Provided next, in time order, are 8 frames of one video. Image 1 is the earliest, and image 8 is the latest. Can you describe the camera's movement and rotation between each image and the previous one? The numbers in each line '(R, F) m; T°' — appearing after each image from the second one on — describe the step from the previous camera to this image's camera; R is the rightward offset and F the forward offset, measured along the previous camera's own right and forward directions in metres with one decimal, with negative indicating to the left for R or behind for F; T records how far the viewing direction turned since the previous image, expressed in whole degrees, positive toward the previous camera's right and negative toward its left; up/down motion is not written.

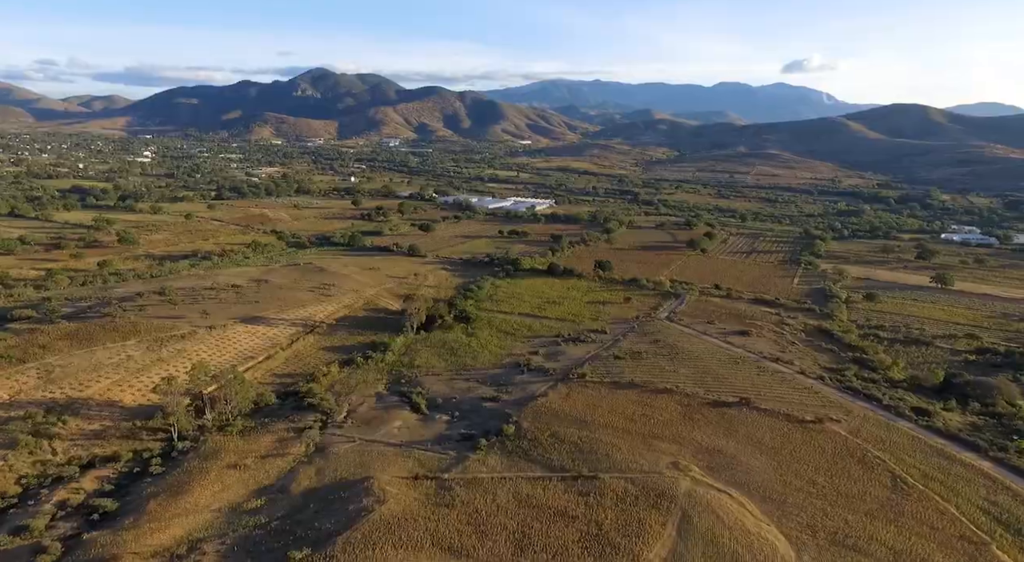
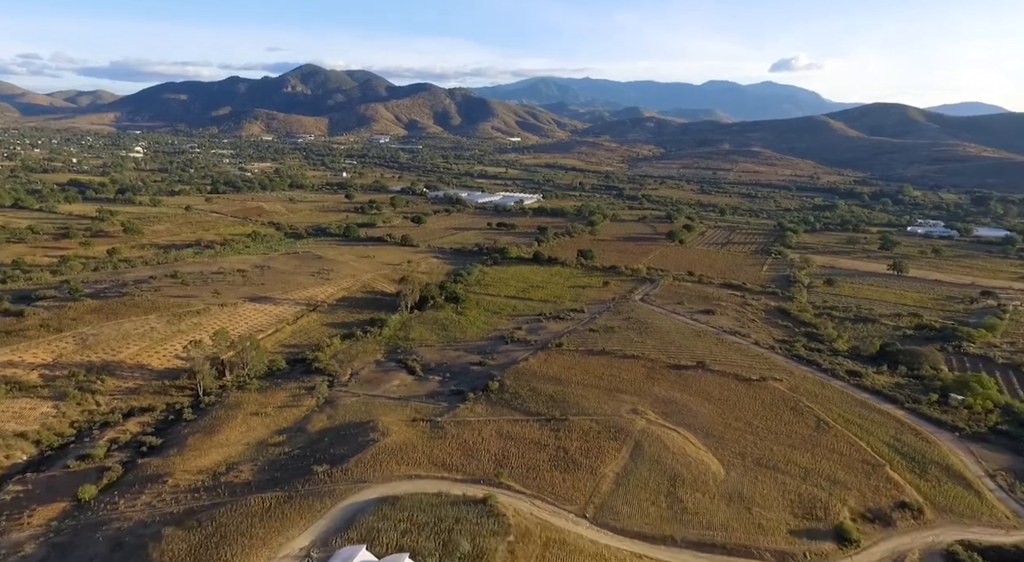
(+0.3, -4.8) m; +1°
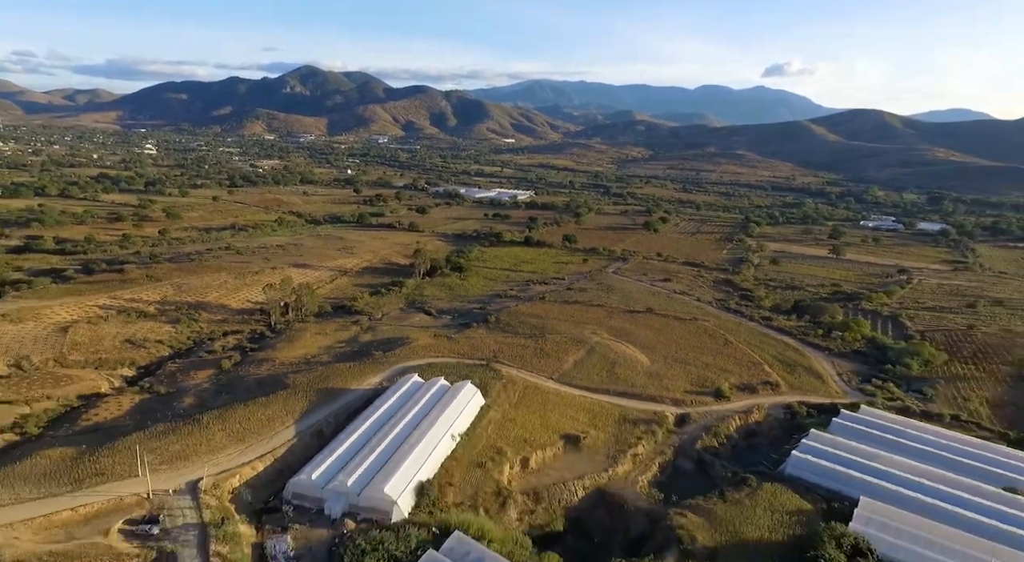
(0.0, -12.5) m; +1°
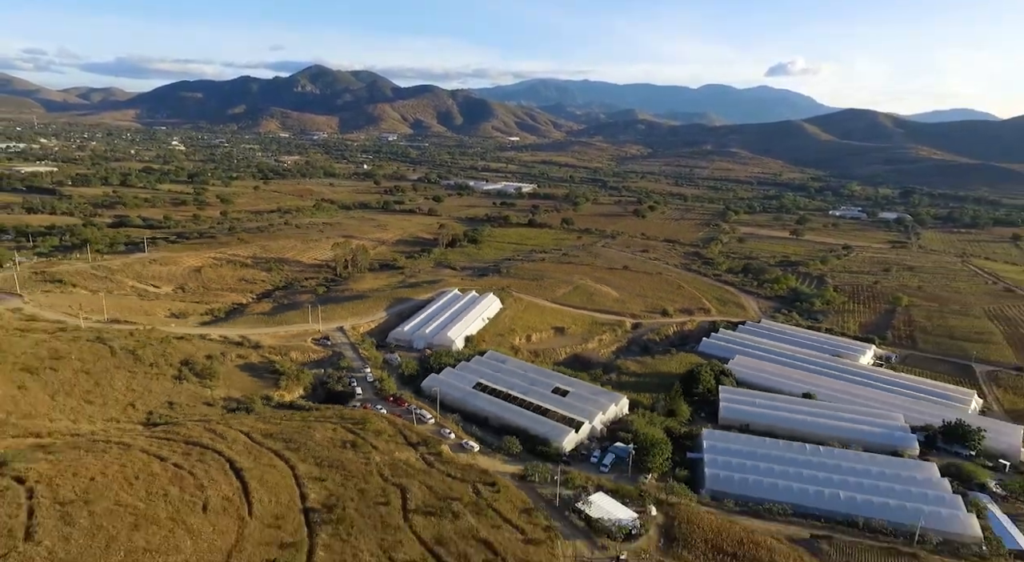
(-0.3, -15.4) m; 0°
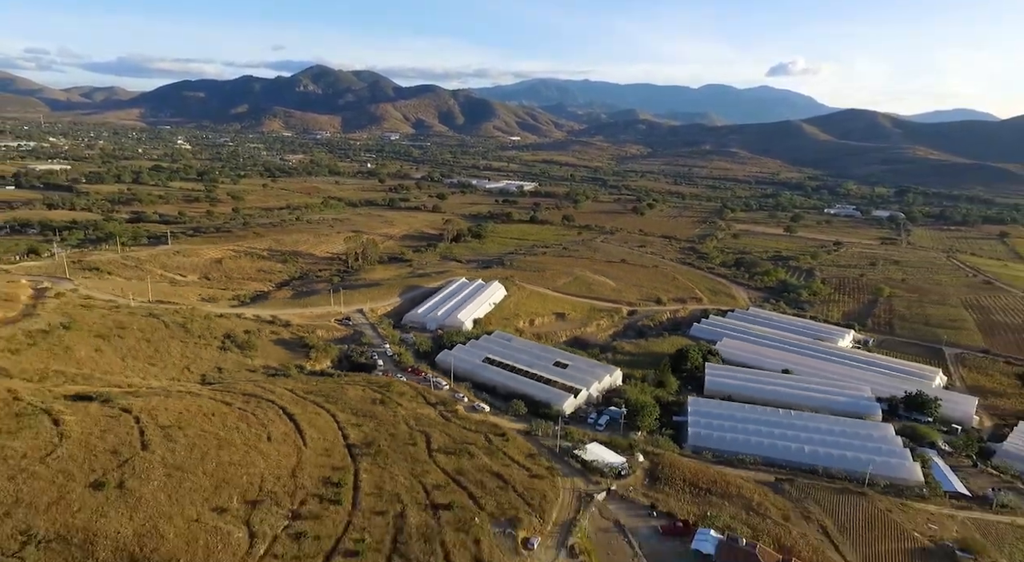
(-0.2, -3.3) m; 0°
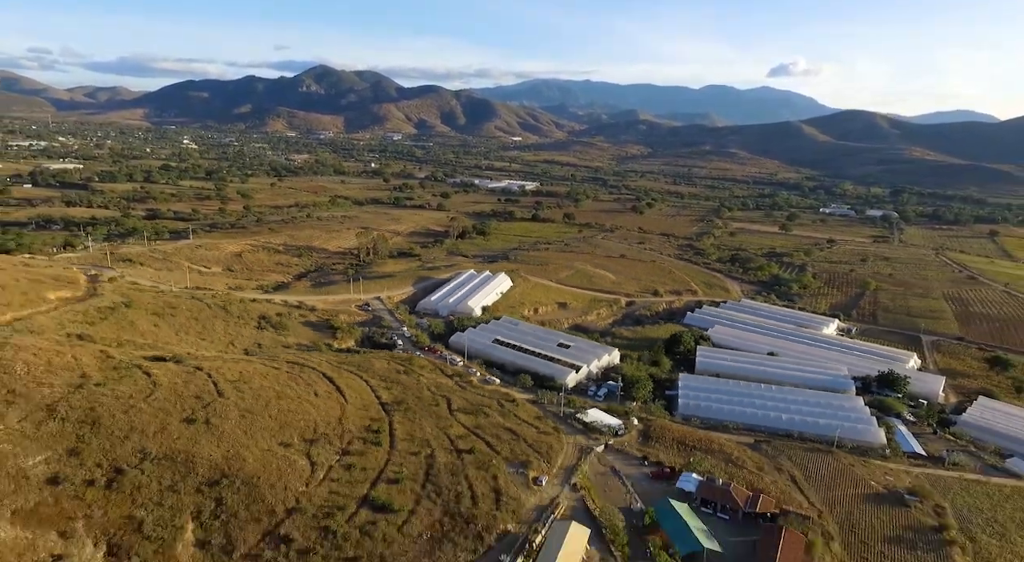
(-0.4, -3.2) m; 0°
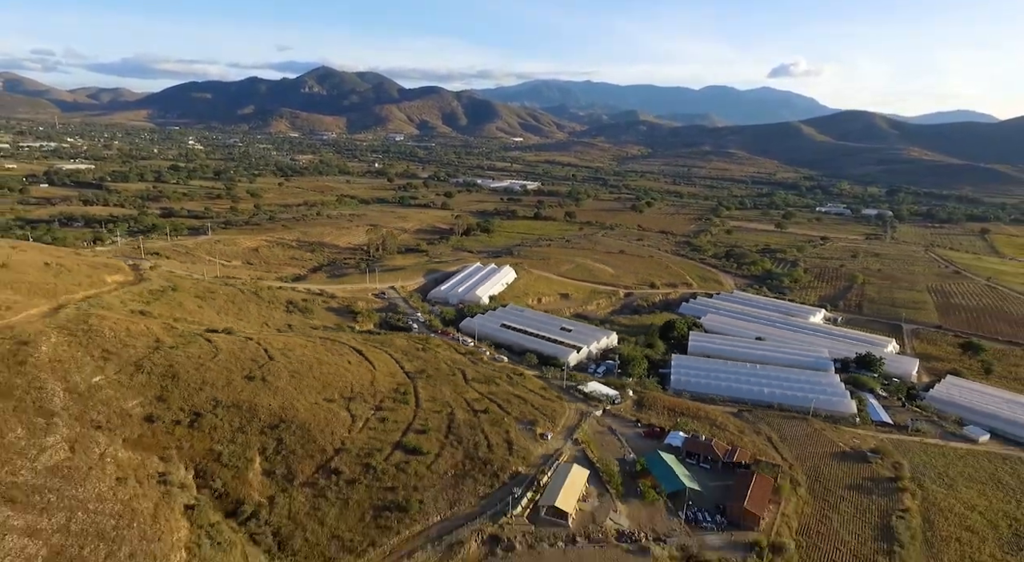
(-0.3, -3.1) m; 0°
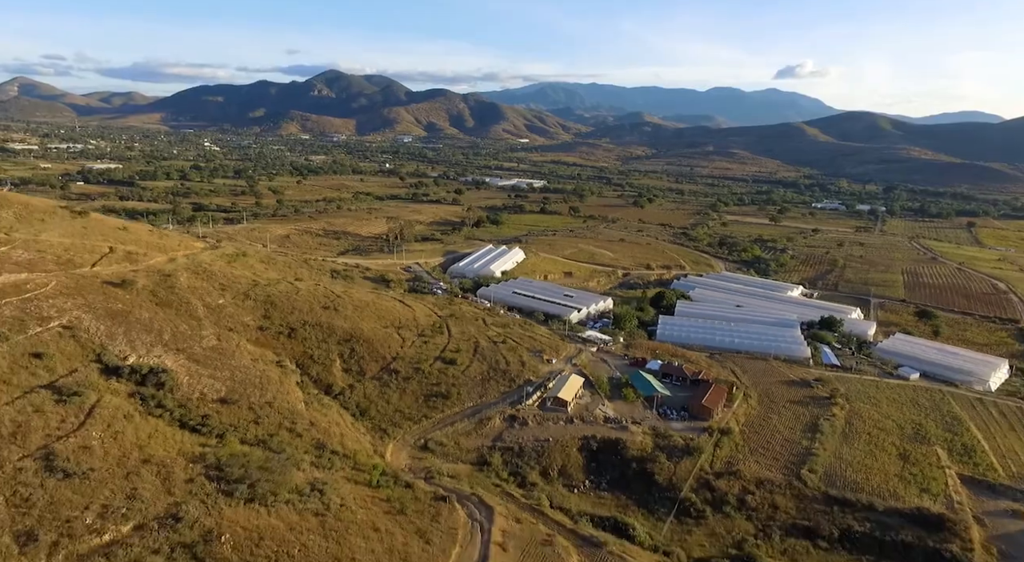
(-0.3, -6.3) m; -1°
